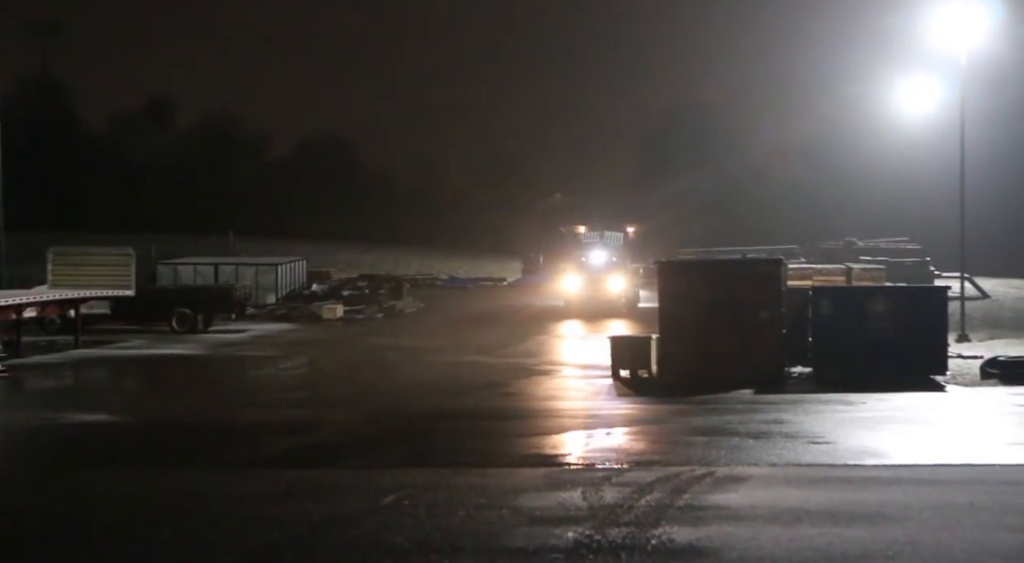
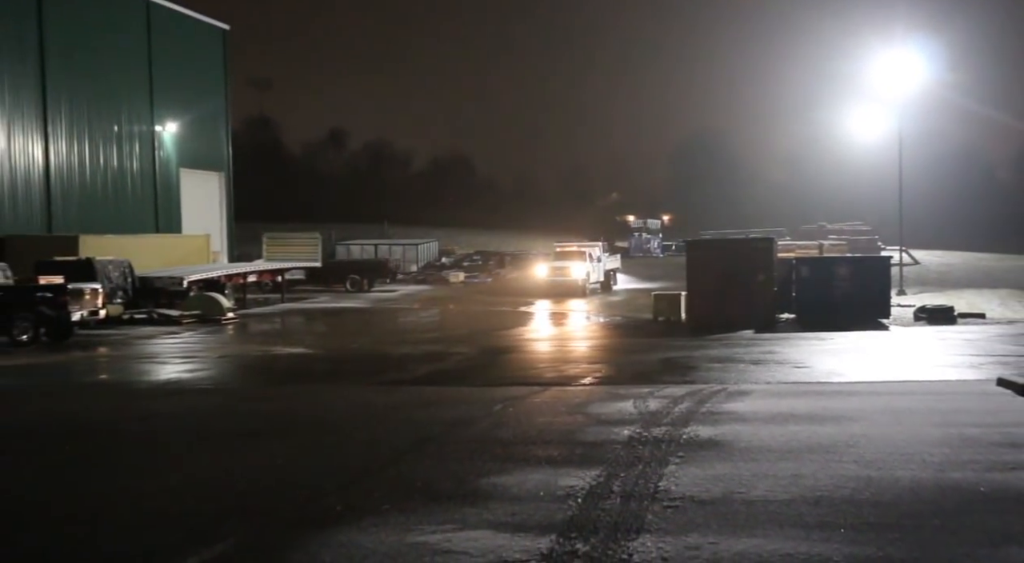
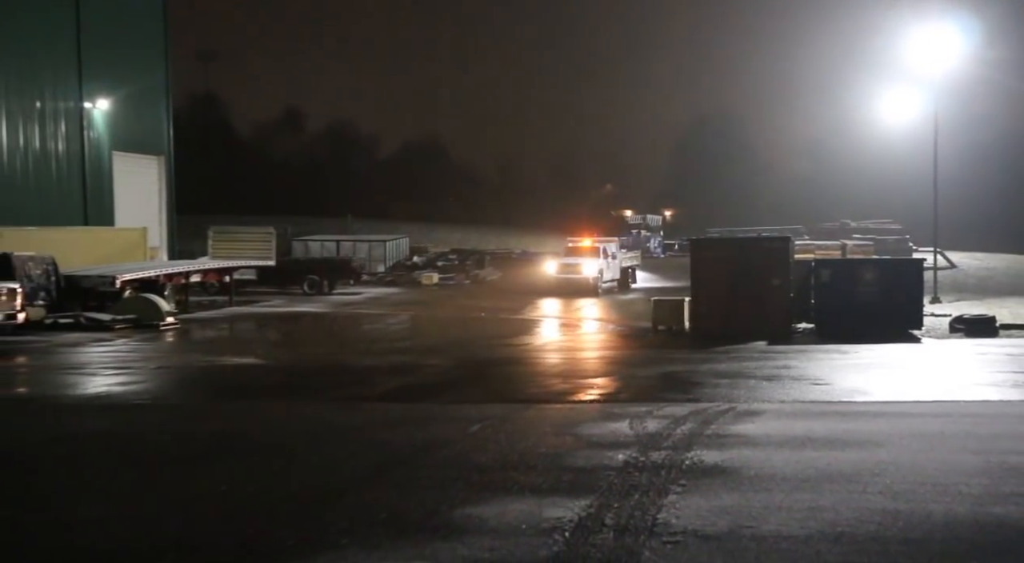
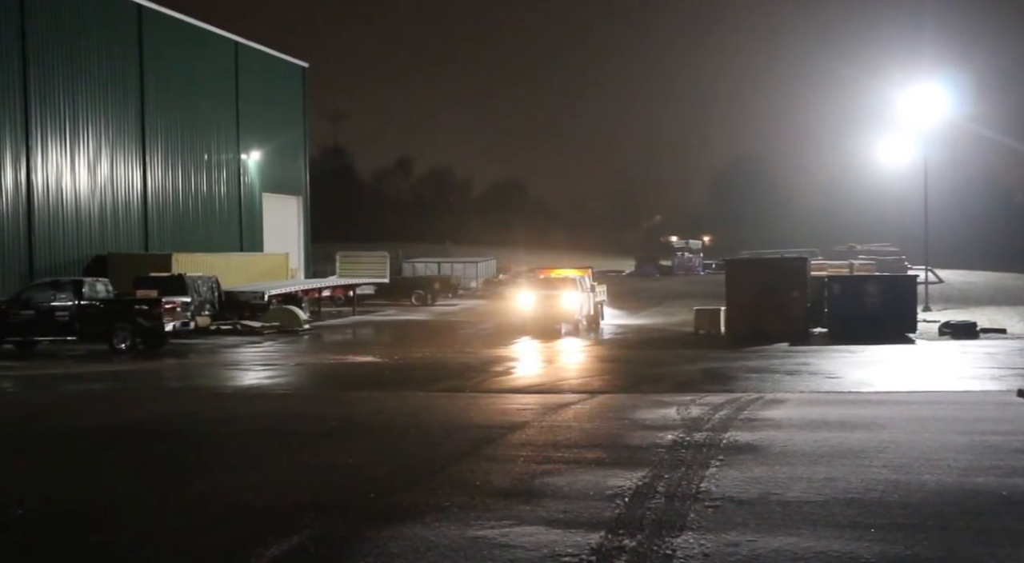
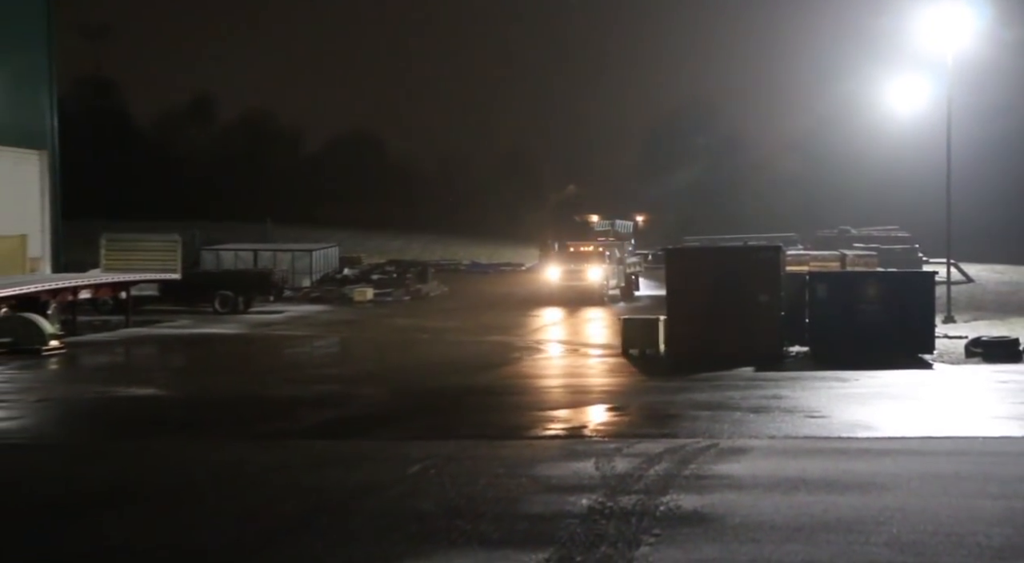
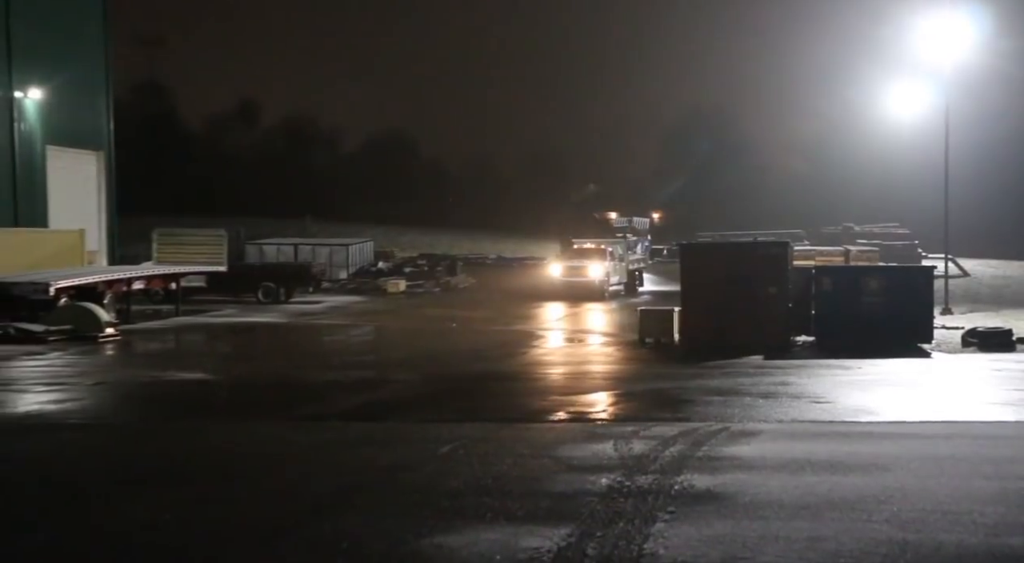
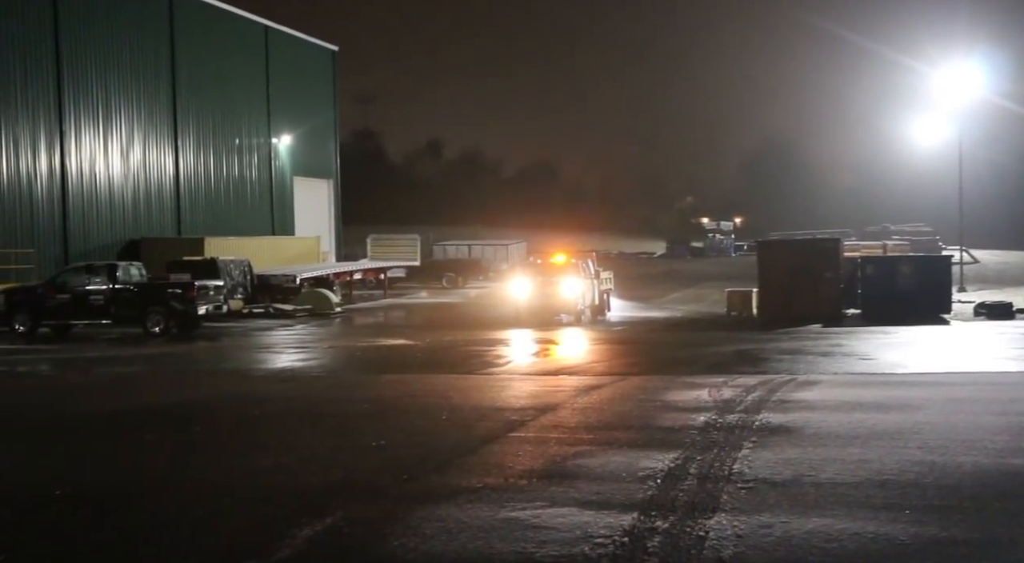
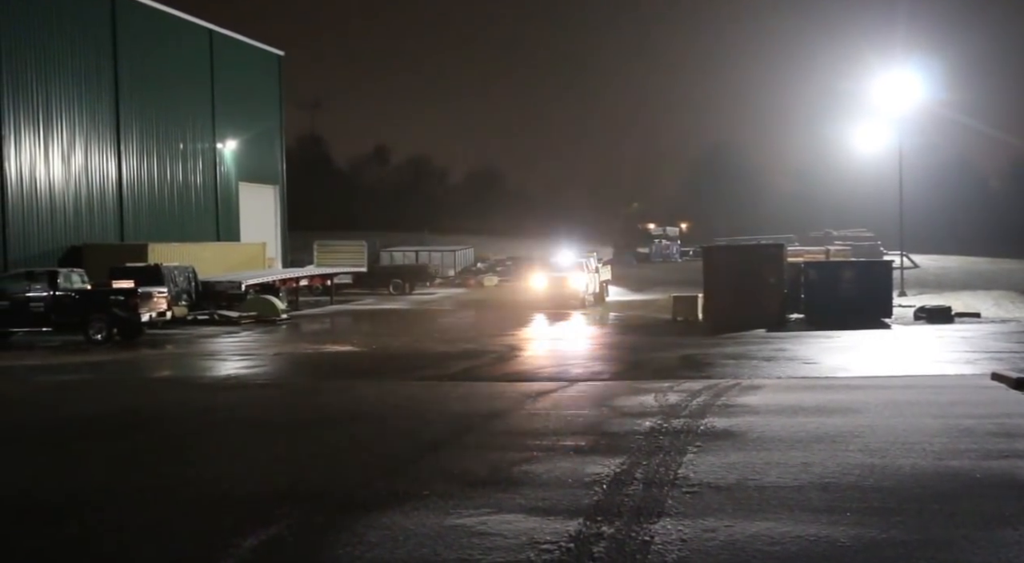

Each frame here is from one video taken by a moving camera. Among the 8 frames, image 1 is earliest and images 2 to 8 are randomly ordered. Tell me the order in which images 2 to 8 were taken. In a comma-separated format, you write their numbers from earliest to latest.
5, 6, 3, 2, 8, 4, 7
